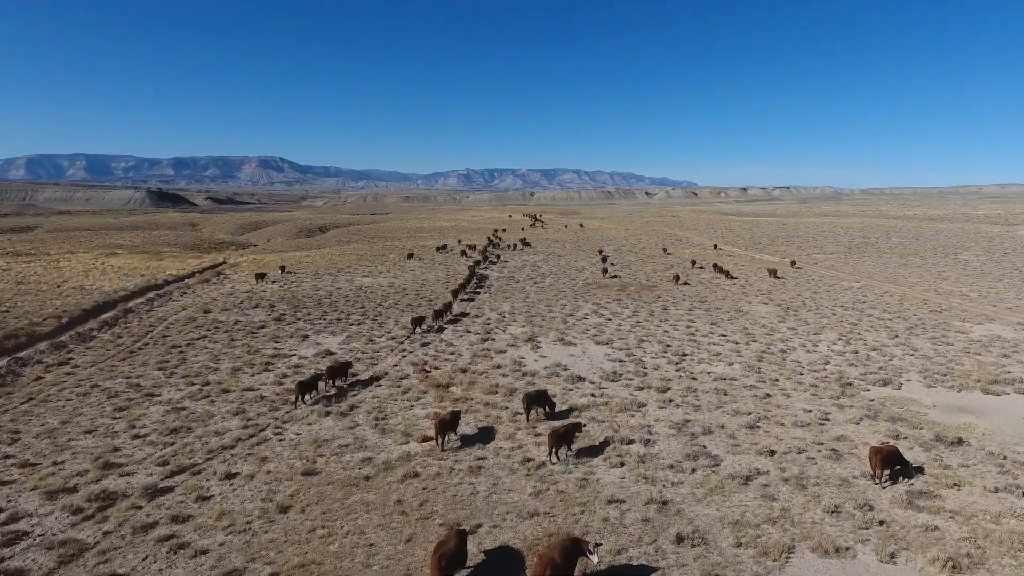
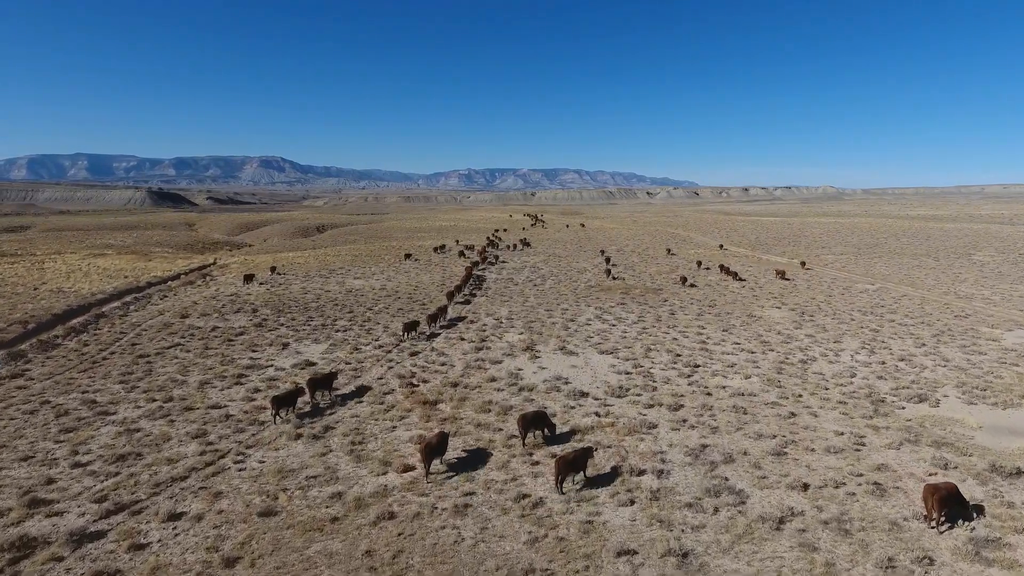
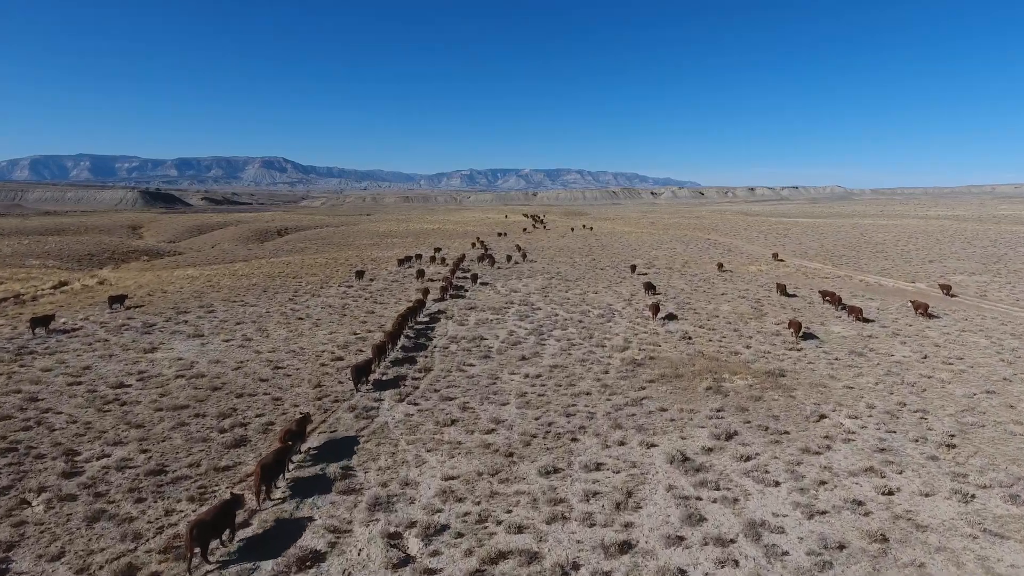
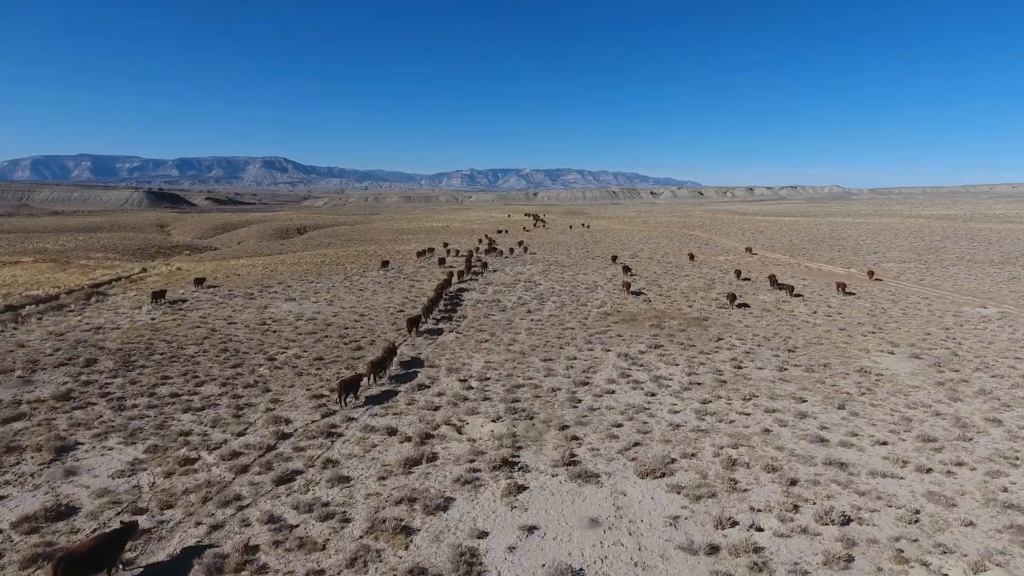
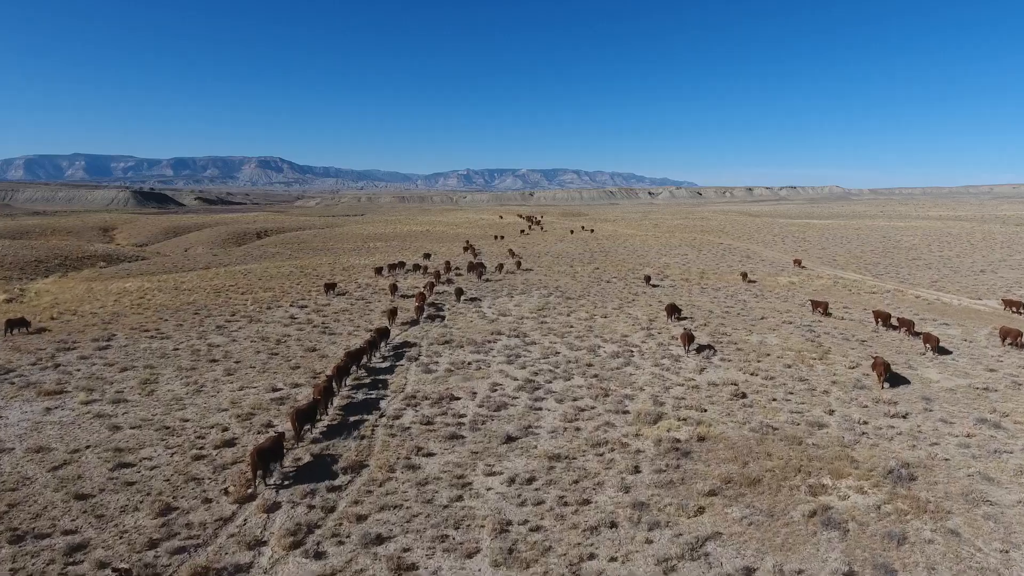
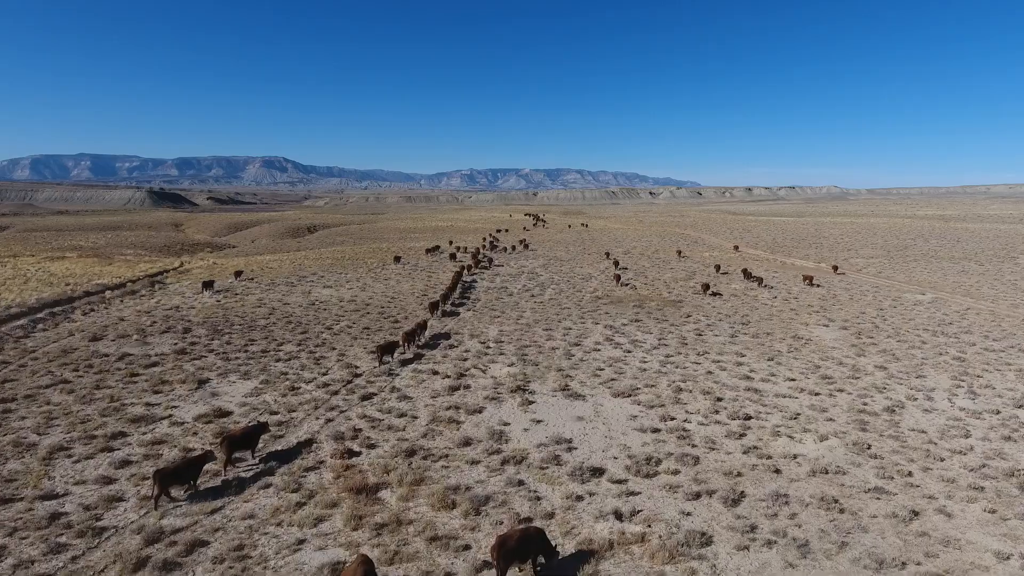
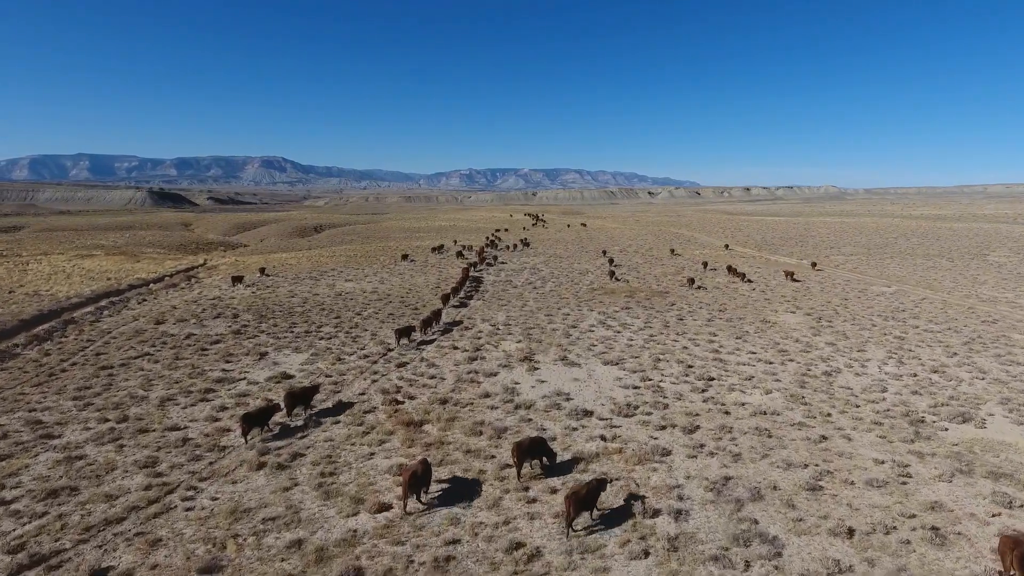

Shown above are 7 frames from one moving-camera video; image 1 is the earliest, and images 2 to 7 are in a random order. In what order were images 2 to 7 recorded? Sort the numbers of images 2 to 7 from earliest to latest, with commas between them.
2, 7, 6, 4, 3, 5
